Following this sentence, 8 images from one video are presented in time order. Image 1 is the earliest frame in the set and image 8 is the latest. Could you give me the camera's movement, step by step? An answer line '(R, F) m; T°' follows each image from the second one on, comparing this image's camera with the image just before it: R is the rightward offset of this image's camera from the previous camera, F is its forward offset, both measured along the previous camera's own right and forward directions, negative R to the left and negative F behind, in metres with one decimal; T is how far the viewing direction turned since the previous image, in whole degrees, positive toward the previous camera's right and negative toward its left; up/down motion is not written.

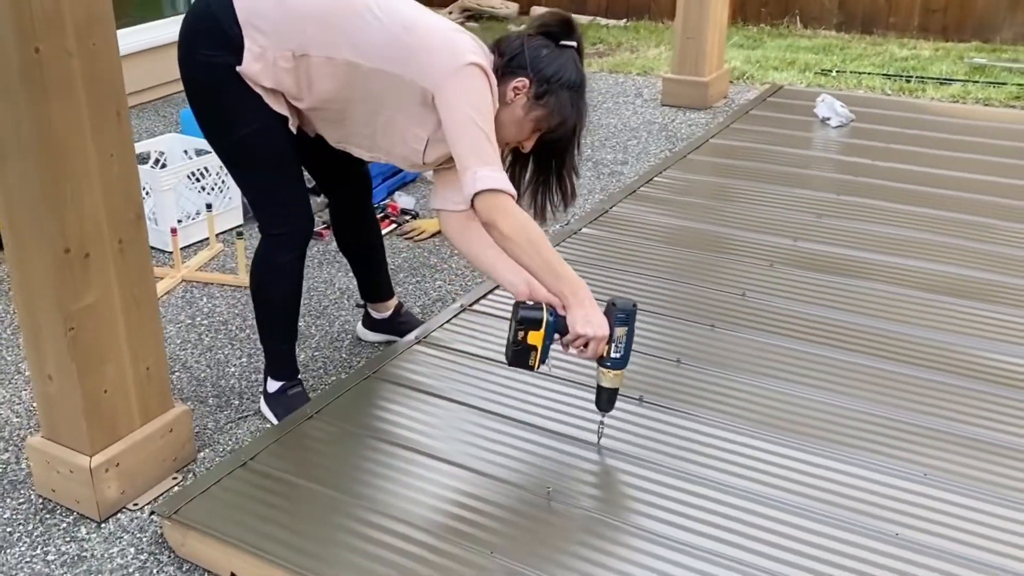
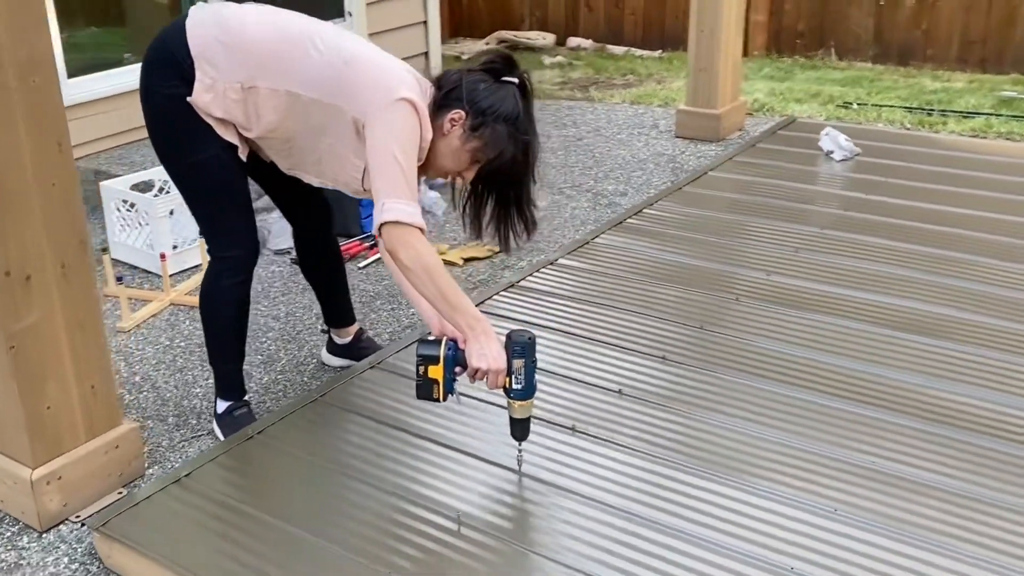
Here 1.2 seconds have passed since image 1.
(+0.3, 0.0) m; -4°
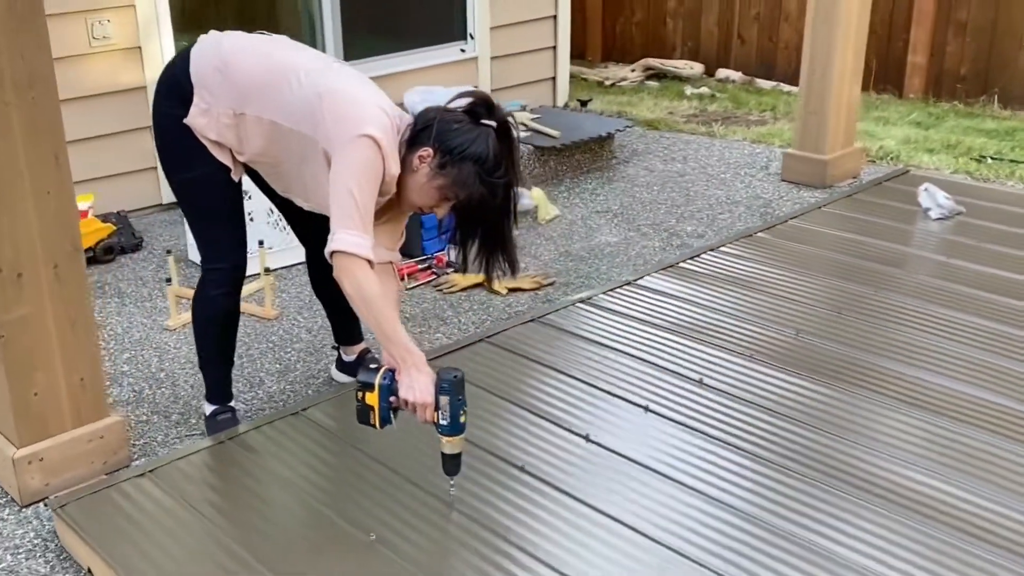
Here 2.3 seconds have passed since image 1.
(+0.5, 0.0) m; -11°
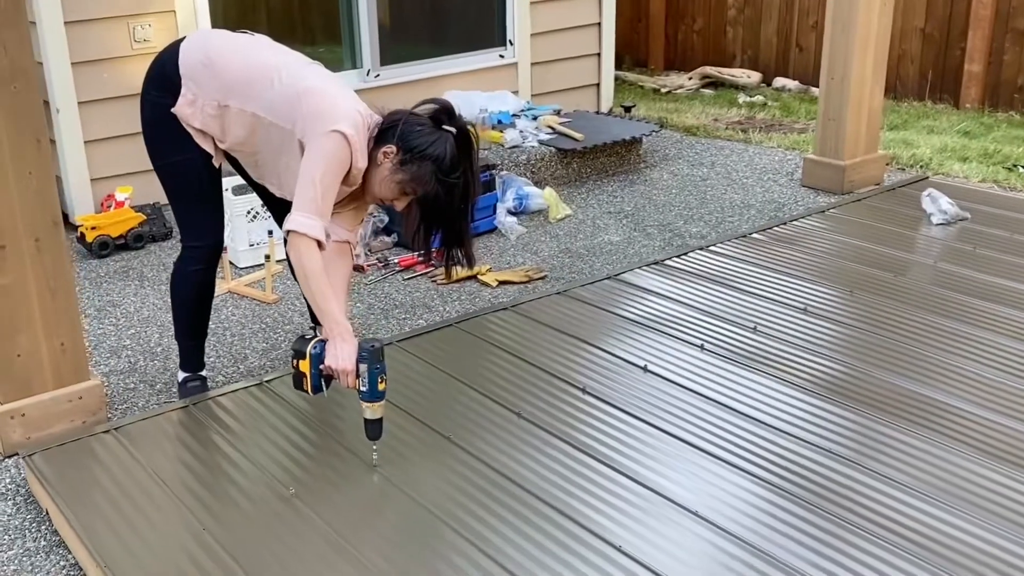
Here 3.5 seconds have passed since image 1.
(+0.4, -0.1) m; -6°
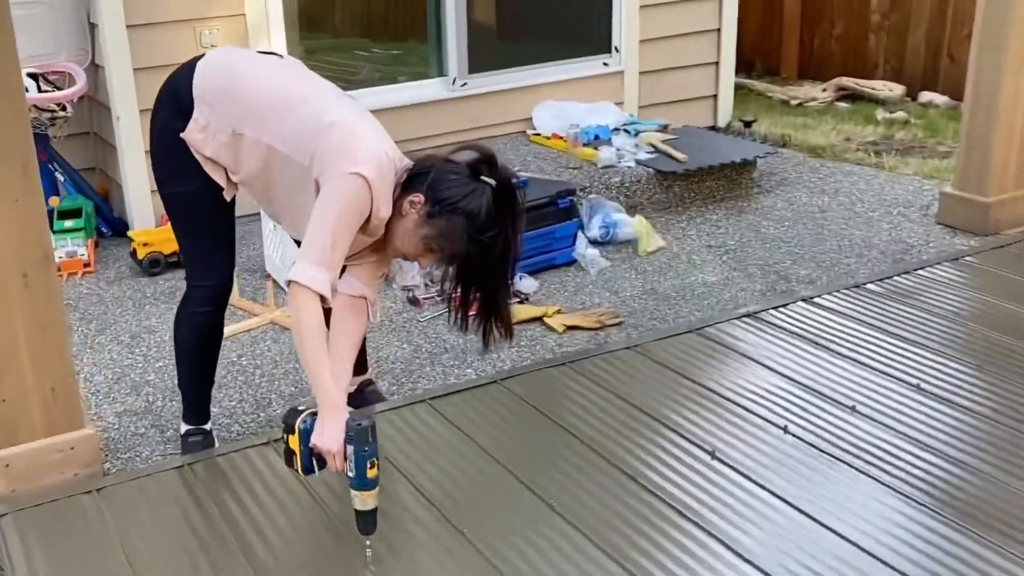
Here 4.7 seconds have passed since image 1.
(+0.2, +0.4) m; -7°
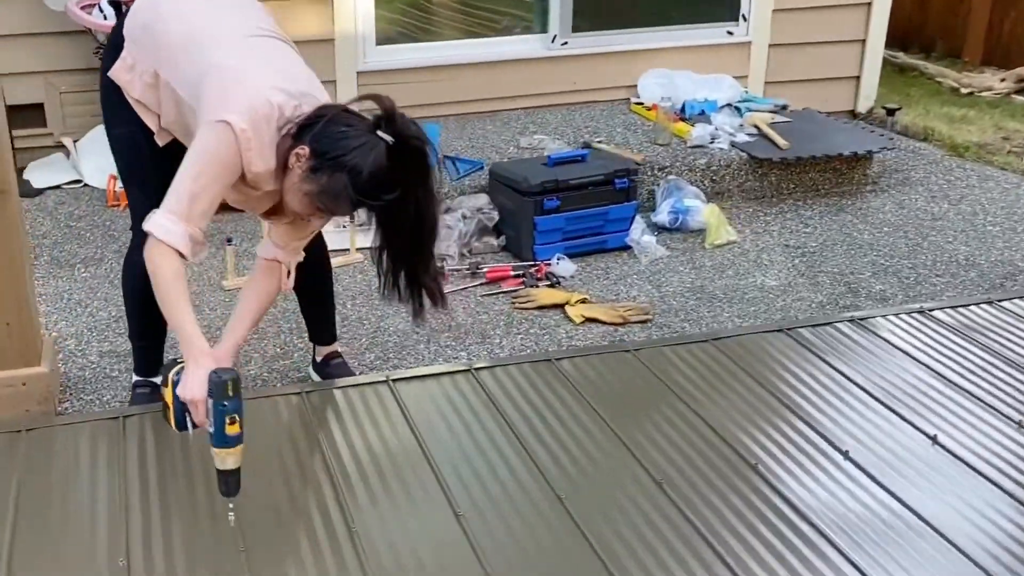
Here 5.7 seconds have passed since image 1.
(+0.5, +0.2) m; -11°
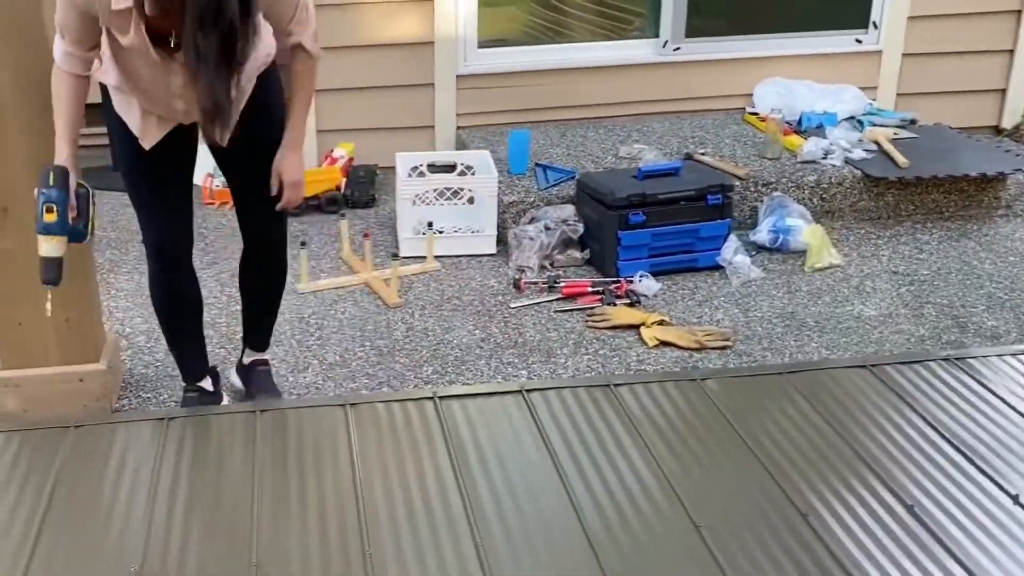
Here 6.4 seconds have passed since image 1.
(+0.2, +0.1) m; -8°
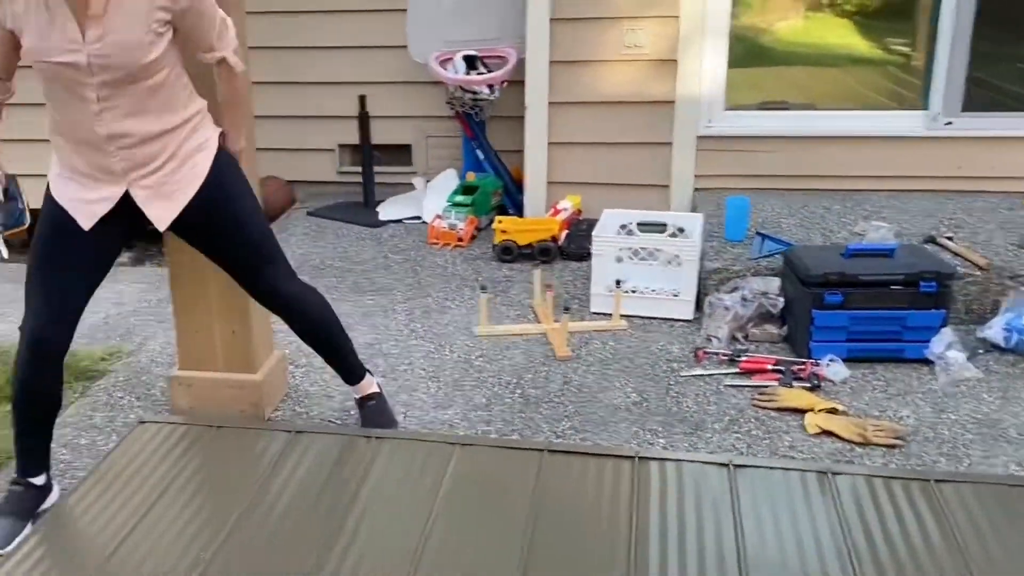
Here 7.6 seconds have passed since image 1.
(+0.5, +0.1) m; -20°
